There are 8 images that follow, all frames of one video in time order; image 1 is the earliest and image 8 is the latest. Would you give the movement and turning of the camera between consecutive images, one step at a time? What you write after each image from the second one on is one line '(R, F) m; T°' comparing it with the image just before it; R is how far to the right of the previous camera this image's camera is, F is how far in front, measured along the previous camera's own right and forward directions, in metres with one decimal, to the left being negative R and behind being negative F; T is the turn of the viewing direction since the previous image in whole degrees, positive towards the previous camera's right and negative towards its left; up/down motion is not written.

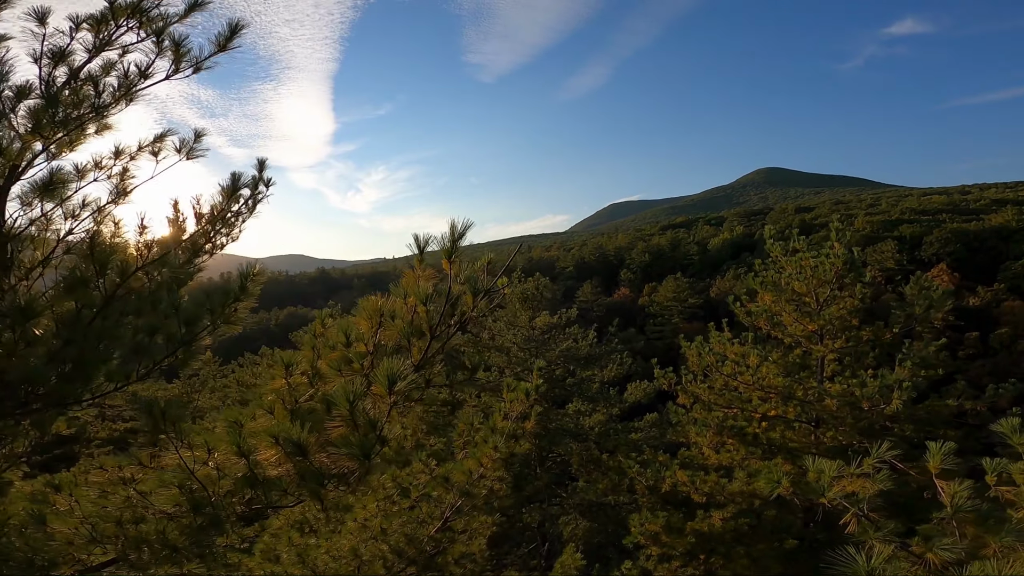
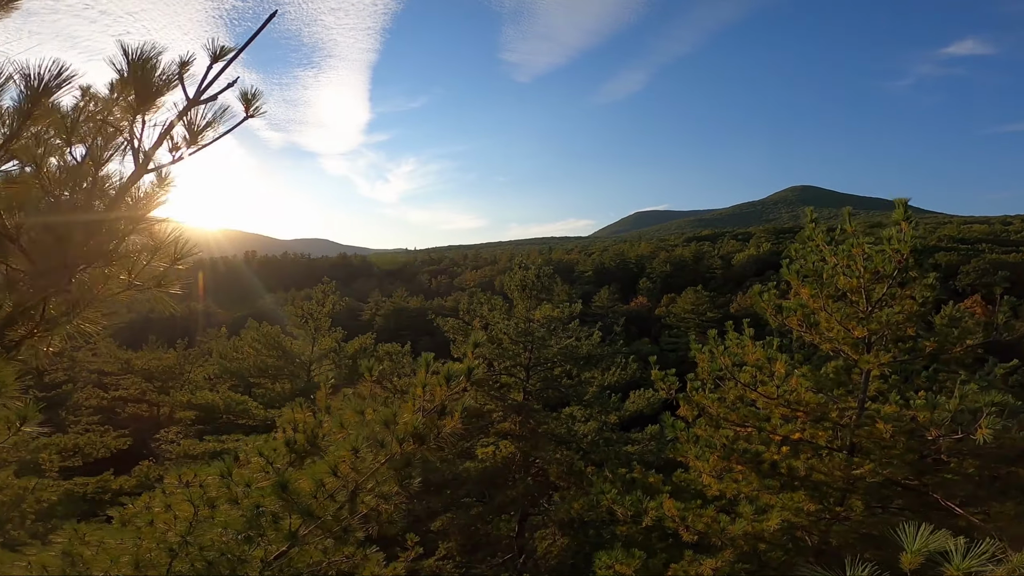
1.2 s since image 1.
(+0.3, +0.8) m; -2°
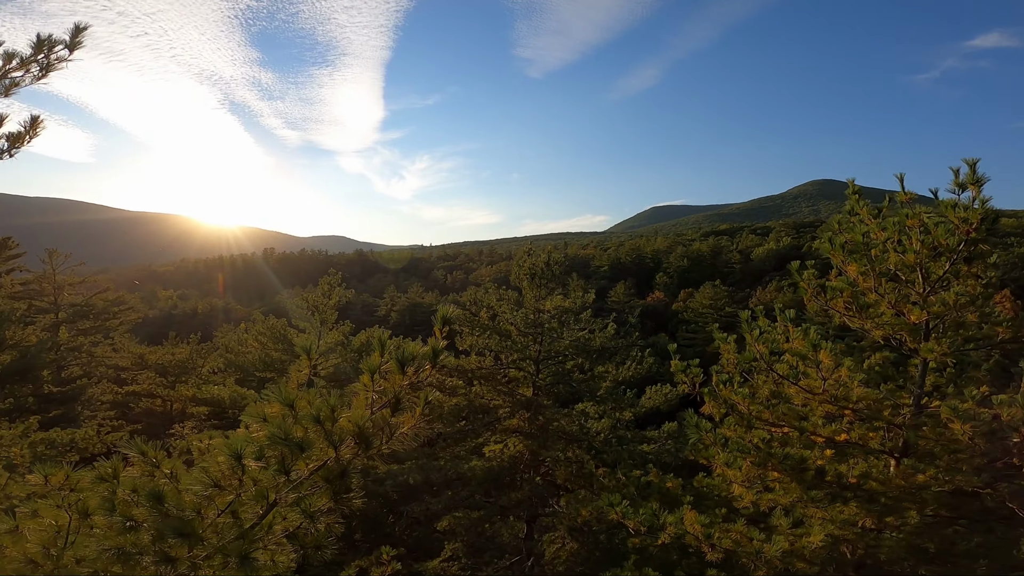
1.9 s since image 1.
(+0.1, +0.4) m; -2°
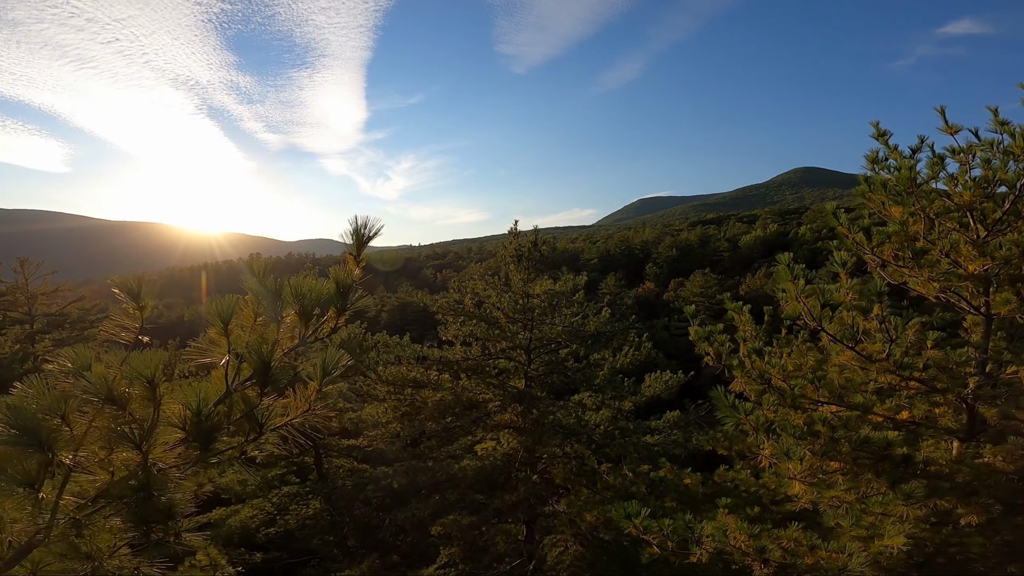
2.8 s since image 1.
(0.0, +0.5) m; +1°
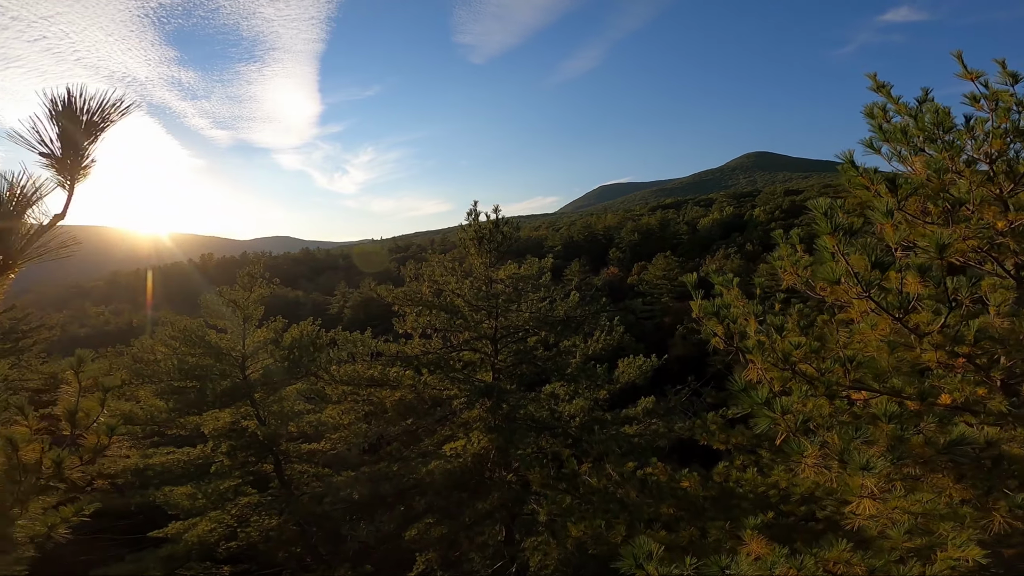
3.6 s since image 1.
(0.0, +0.5) m; +4°
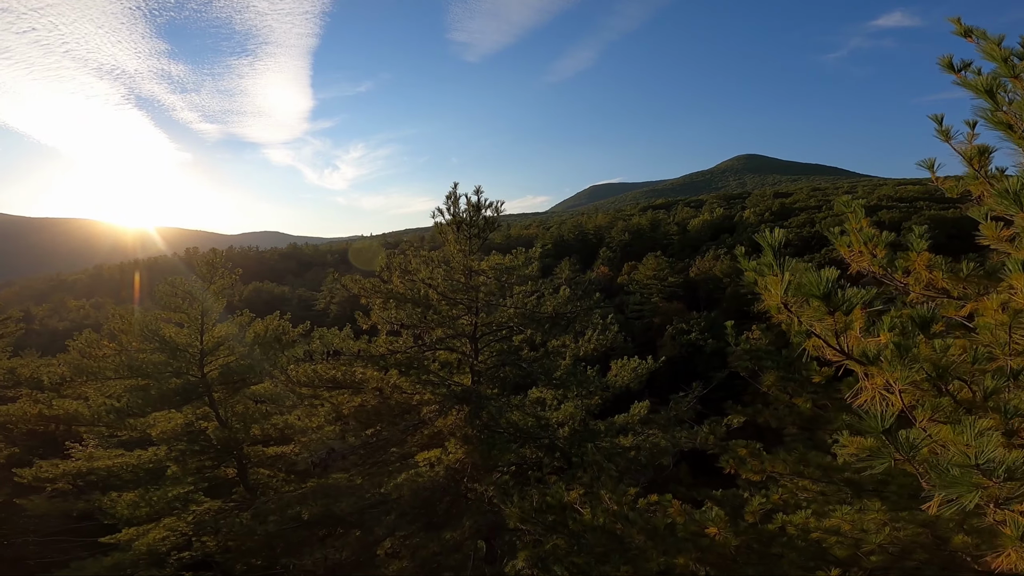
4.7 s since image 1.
(+0.1, +0.7) m; +1°
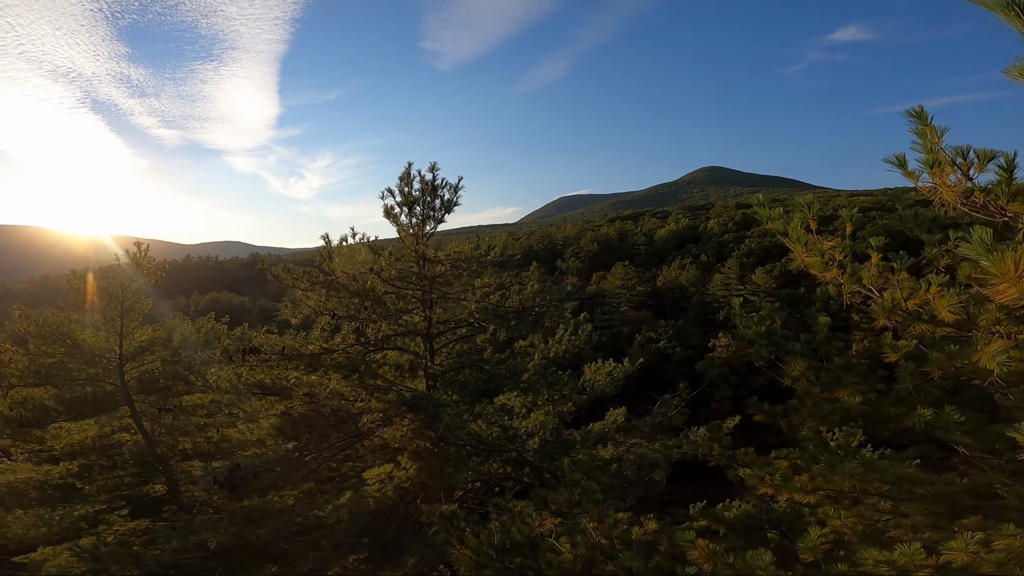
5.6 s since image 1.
(+0.1, +0.7) m; +4°
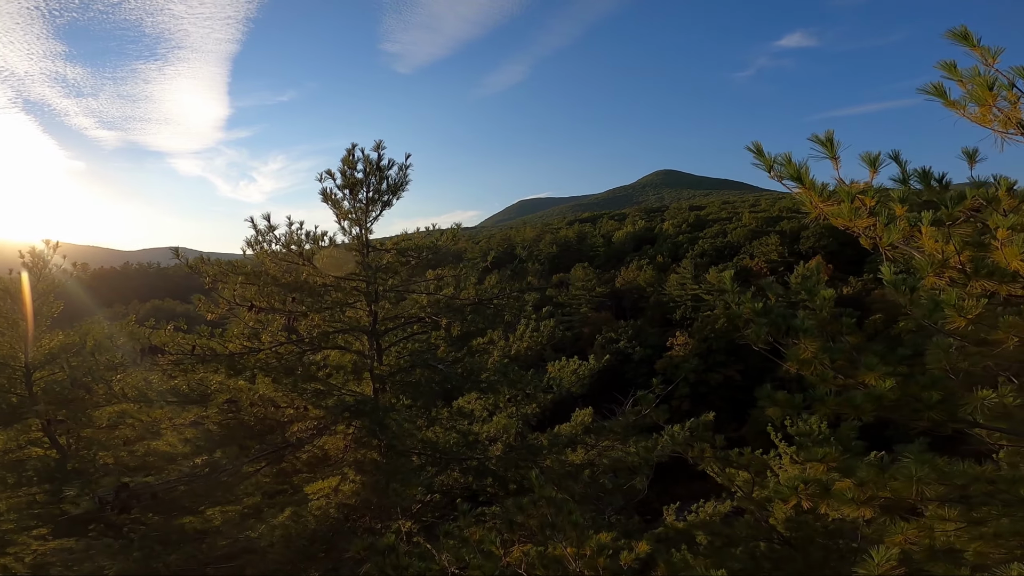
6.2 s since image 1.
(0.0, +0.4) m; +5°
